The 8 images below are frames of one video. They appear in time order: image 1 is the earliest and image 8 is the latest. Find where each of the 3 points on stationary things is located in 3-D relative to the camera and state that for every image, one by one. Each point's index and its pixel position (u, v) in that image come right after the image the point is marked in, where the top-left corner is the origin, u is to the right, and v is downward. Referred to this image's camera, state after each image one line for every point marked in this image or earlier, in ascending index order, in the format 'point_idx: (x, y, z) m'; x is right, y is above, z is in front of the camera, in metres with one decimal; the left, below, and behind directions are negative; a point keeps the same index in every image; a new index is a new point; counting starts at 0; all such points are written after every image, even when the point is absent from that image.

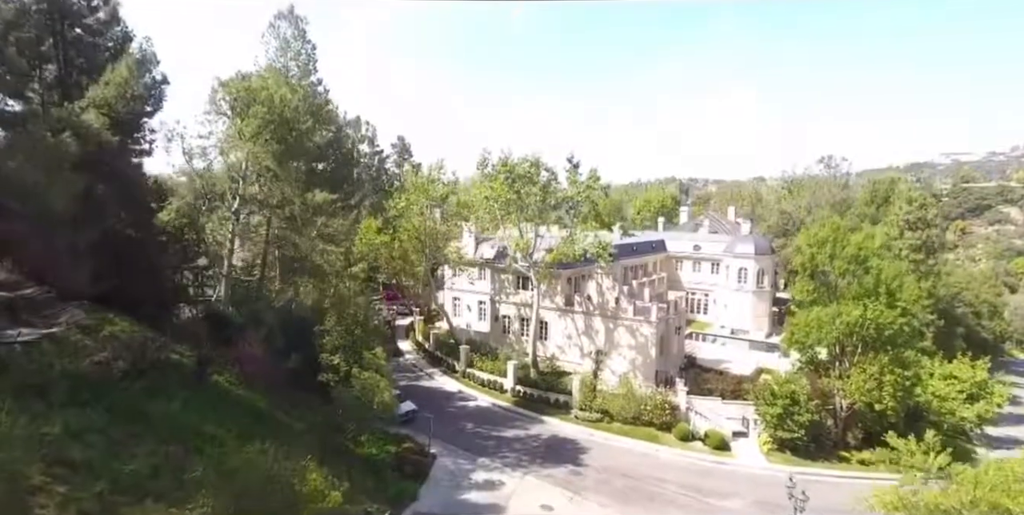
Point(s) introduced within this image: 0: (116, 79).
0: (-11.7, +5.5, +17.8) m
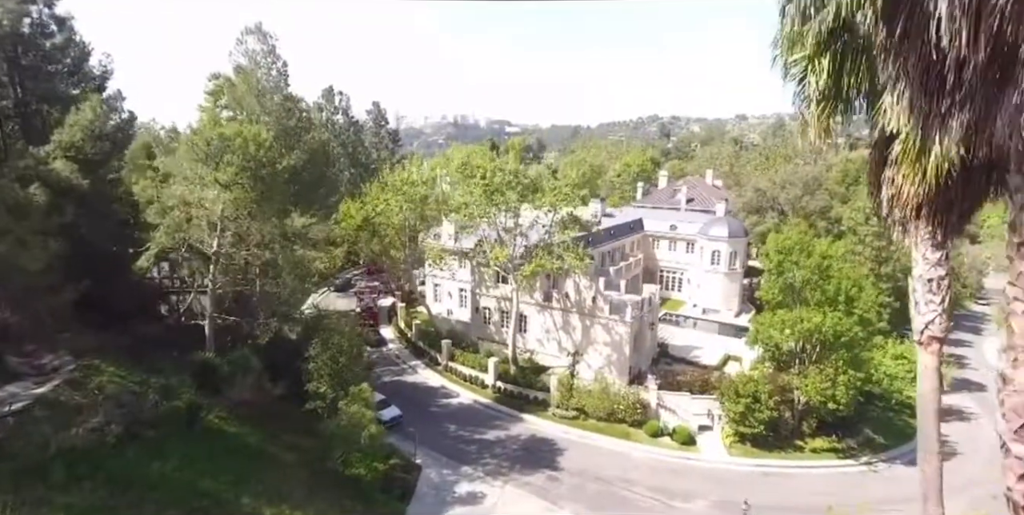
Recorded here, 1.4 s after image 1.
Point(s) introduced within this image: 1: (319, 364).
0: (-12.4, +4.1, +17.4) m
1: (-6.2, -3.3, +19.3) m
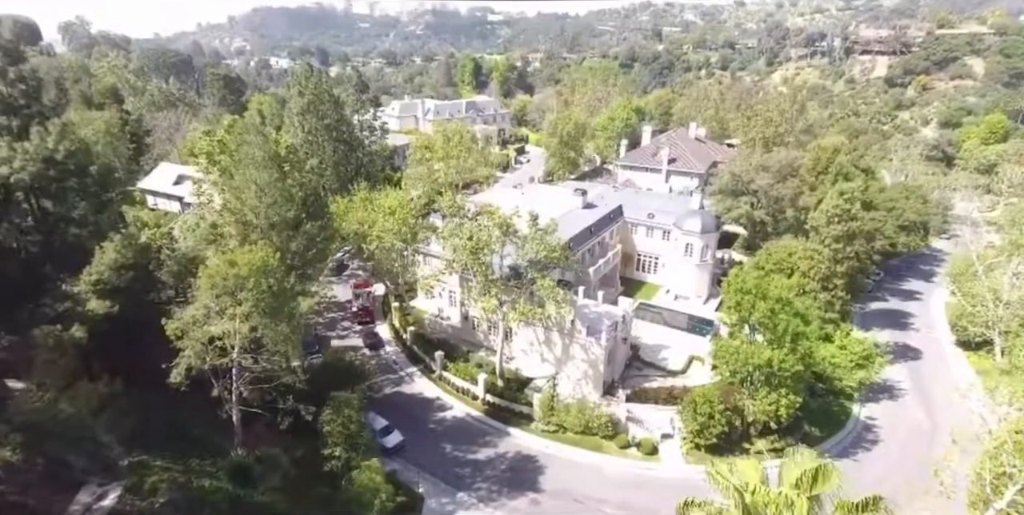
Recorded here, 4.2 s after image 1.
0: (-13.0, -0.1, +19.2) m
1: (-6.8, -6.8, +22.6) m
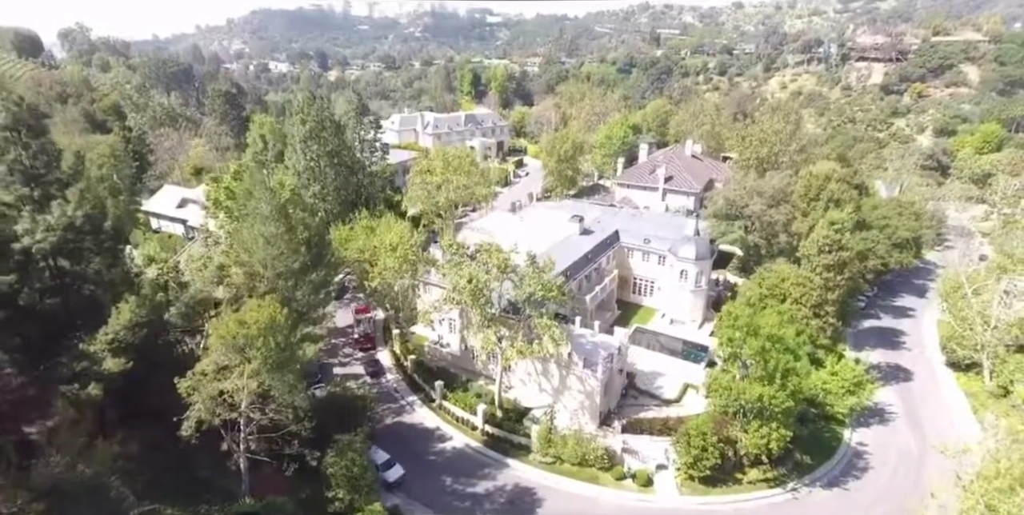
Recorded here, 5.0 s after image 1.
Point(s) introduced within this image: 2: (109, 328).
0: (-13.1, -2.0, +20.0) m
1: (-6.8, -8.8, +23.4) m
2: (-13.5, -2.4, +19.9) m
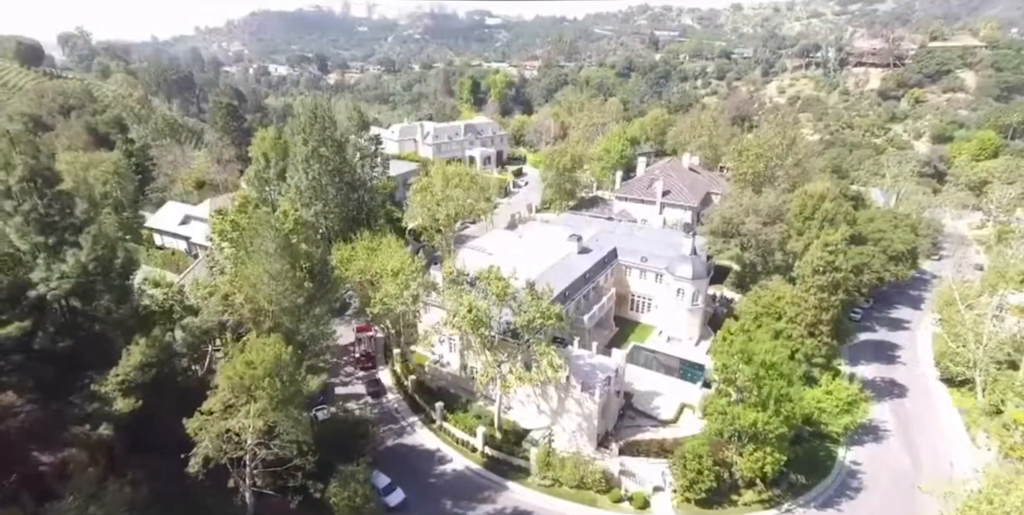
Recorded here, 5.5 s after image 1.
0: (-13.1, -3.5, +20.6) m
1: (-6.9, -10.3, +24.0) m
2: (-13.5, -3.9, +20.5) m
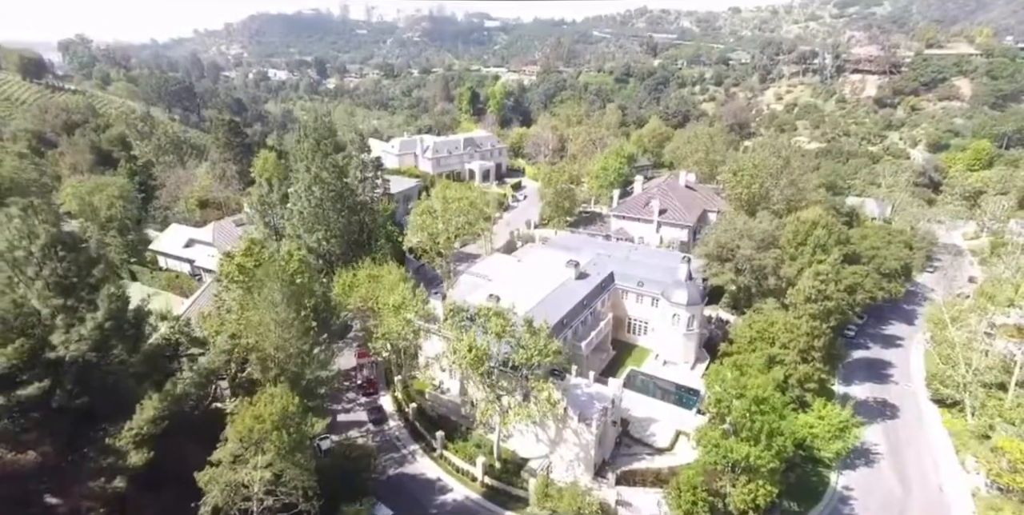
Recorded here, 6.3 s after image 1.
0: (-13.2, -5.6, +21.4) m
1: (-6.9, -12.3, +24.8) m
2: (-13.6, -5.9, +21.3) m
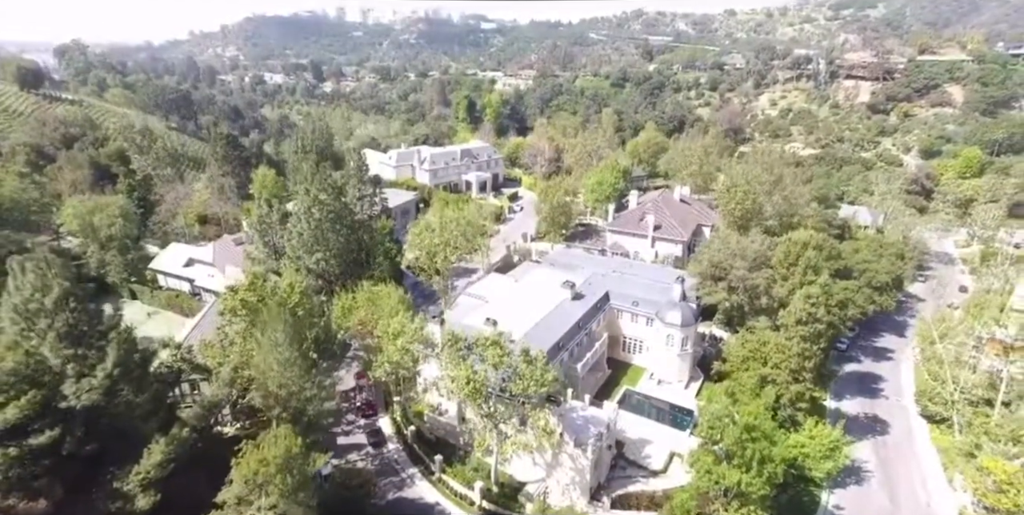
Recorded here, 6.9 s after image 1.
0: (-13.3, -7.4, +22.0) m
1: (-7.0, -14.1, +25.5) m
2: (-13.7, -7.7, +21.9) m
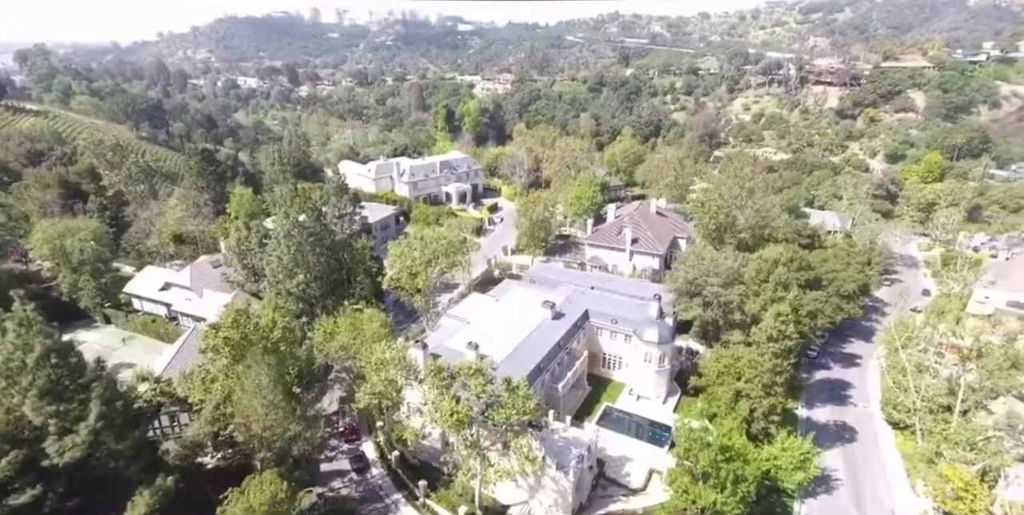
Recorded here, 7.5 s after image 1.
0: (-13.8, -9.3, +22.5) m
1: (-7.6, -15.9, +26.3) m
2: (-14.2, -9.7, +22.5) m
